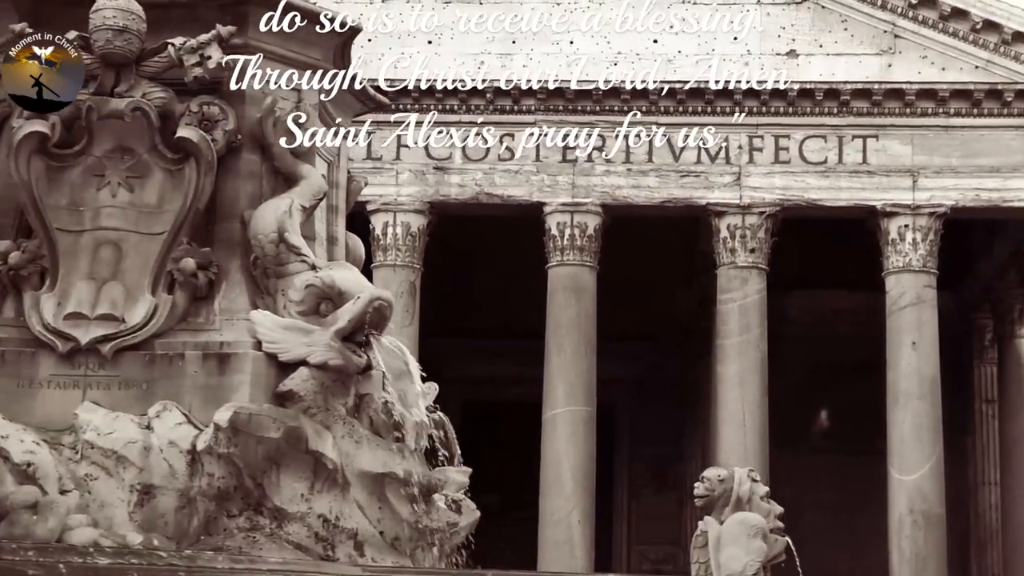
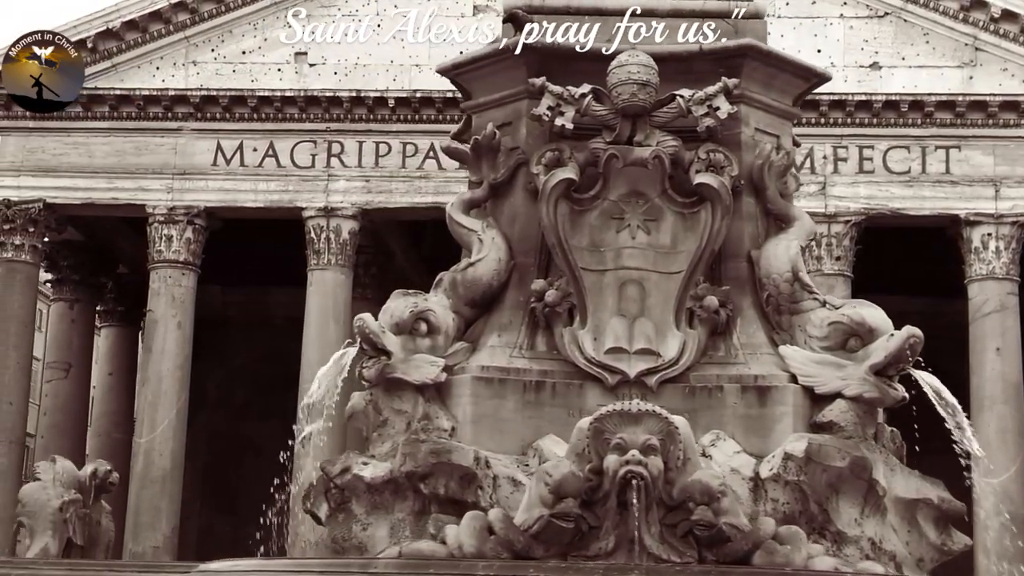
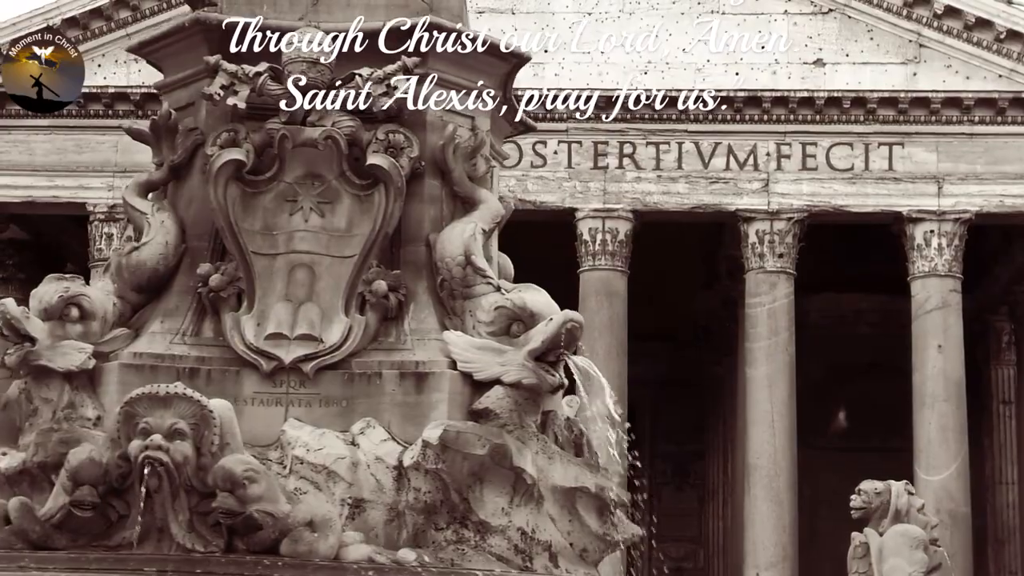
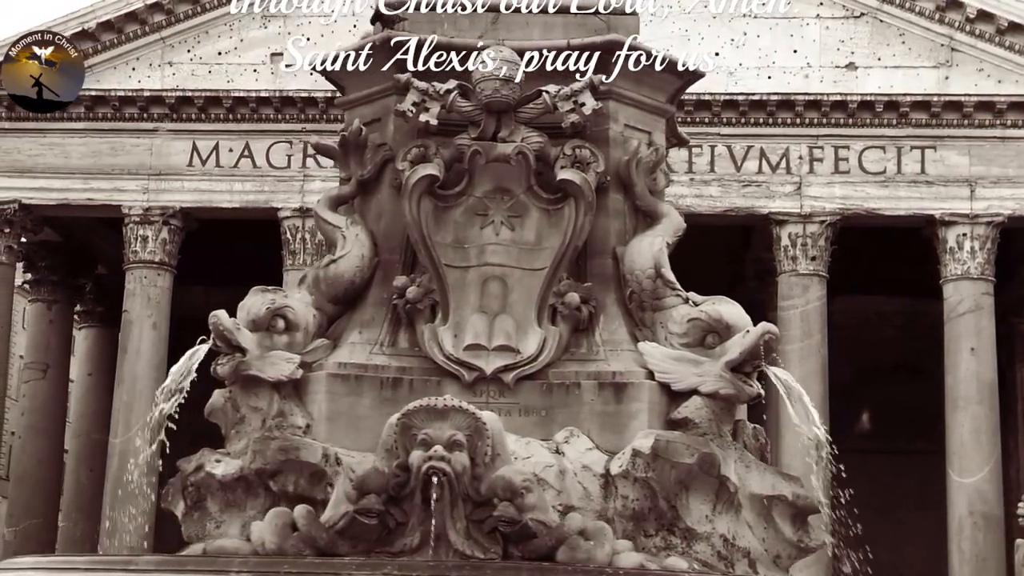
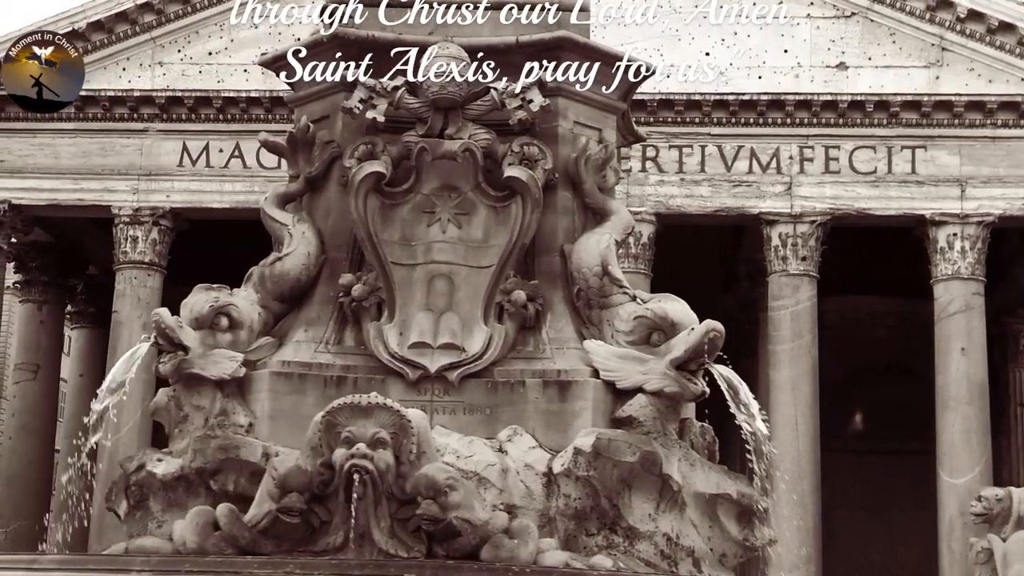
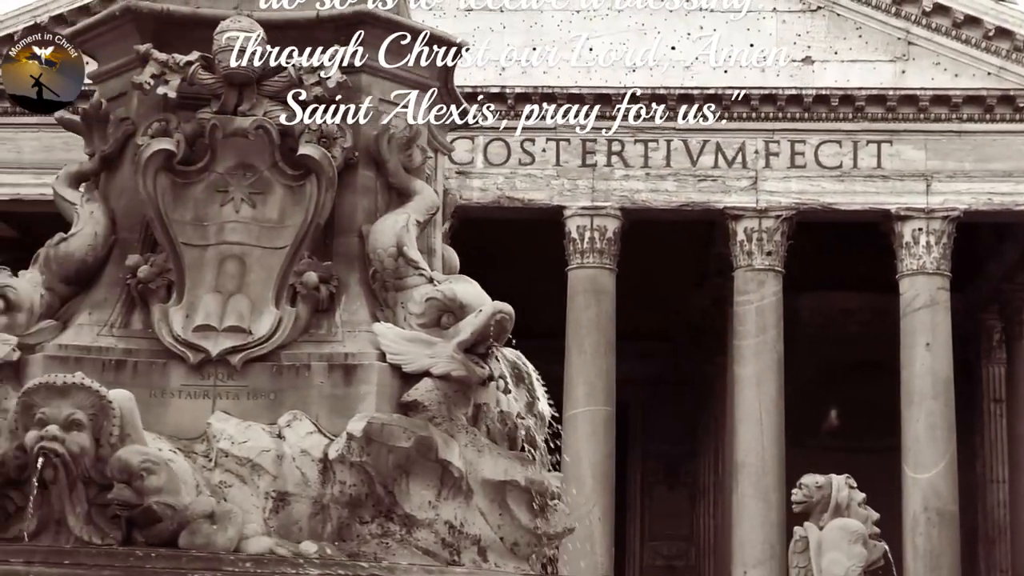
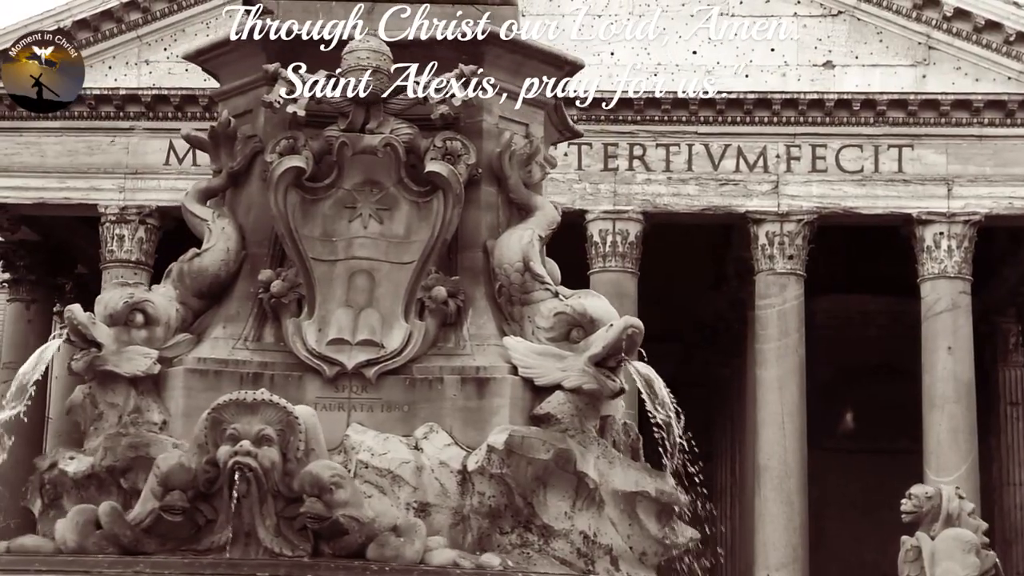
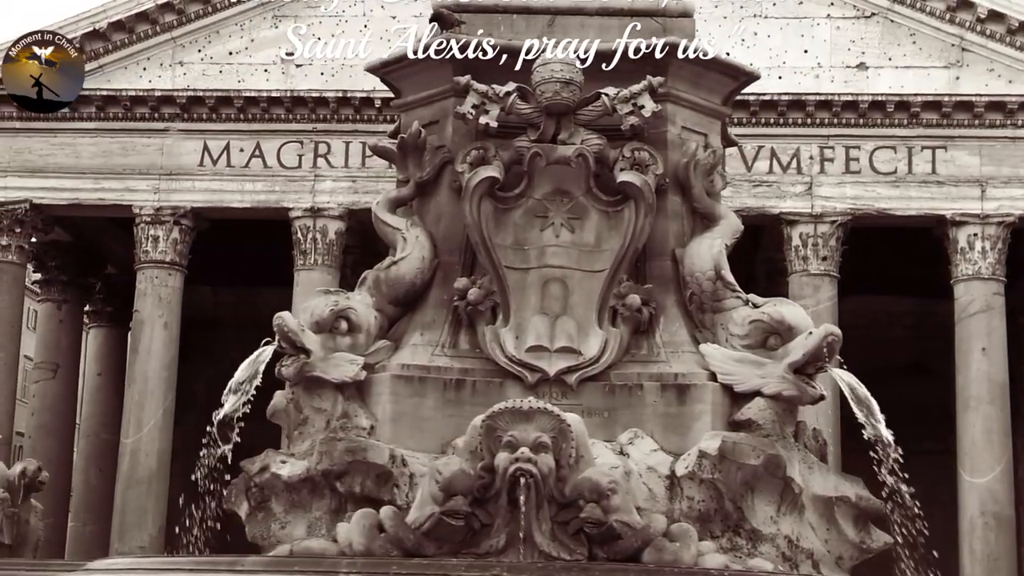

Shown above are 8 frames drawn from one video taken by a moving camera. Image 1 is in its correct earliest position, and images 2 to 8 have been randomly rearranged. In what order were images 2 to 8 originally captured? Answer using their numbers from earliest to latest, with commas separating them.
6, 3, 7, 5, 4, 8, 2
